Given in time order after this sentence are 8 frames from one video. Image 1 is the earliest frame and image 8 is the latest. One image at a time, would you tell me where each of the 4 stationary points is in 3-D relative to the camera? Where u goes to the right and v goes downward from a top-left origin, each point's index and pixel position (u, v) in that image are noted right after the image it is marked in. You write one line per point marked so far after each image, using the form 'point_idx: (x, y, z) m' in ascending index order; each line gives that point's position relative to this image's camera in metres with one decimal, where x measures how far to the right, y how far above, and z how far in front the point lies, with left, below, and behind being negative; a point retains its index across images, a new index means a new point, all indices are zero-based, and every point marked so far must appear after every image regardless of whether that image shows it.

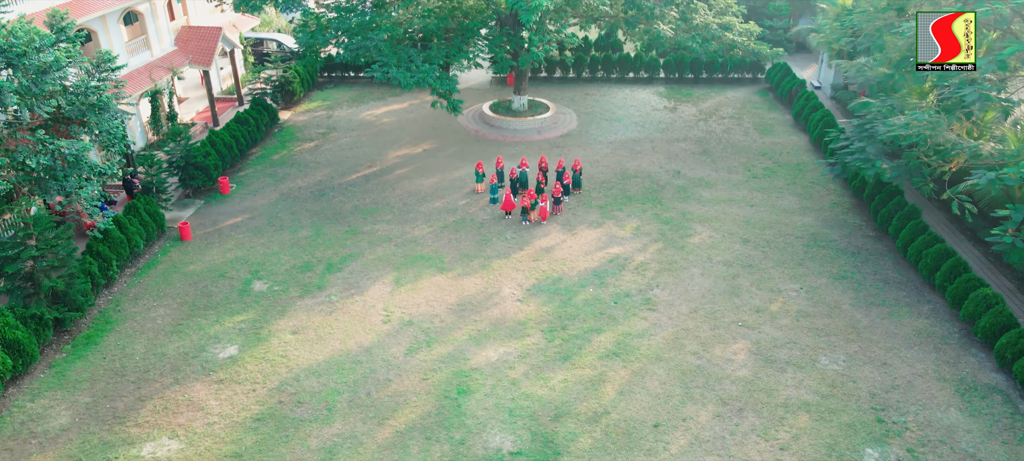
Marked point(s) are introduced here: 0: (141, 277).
0: (-11.9, -1.5, +19.0) m
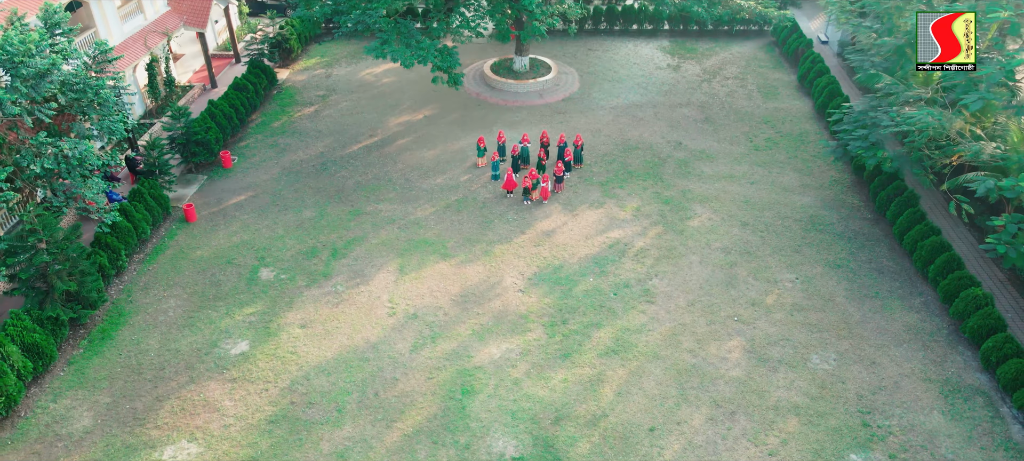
0: (-11.8, -1.1, +19.3) m
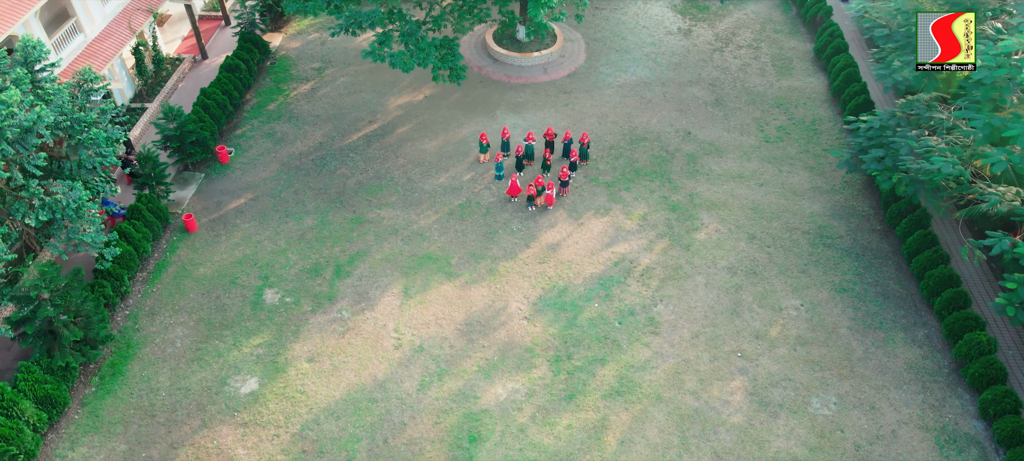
0: (-11.6, -1.8, +19.2) m
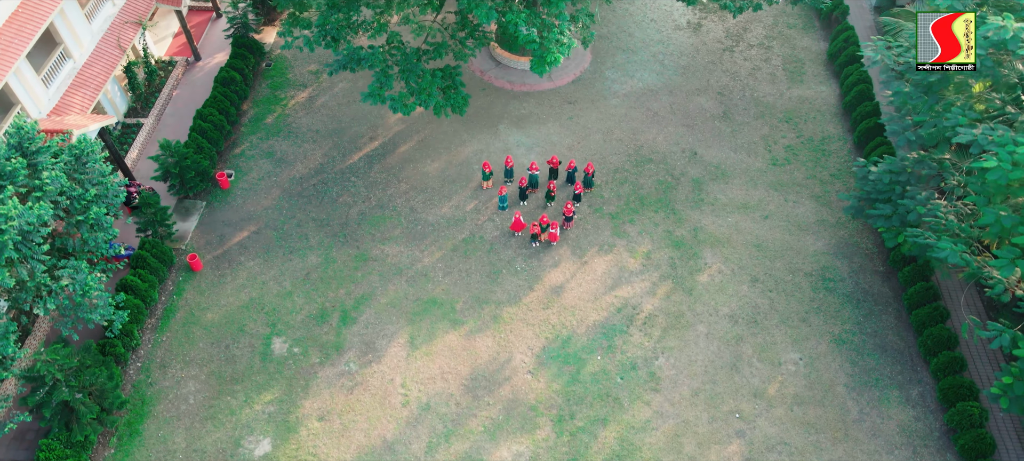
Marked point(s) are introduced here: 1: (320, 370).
0: (-11.5, -3.4, +19.5) m
1: (-6.0, -4.4, +18.6) m
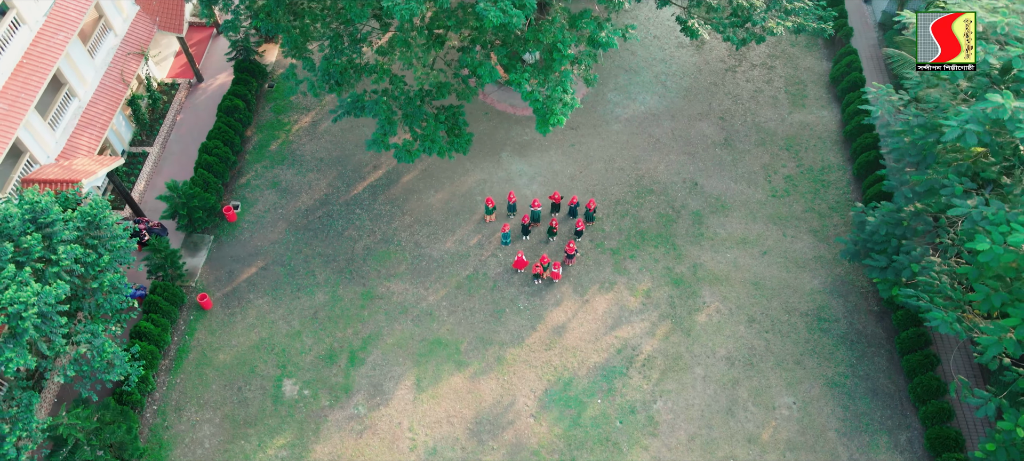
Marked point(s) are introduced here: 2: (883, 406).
0: (-11.4, -4.9, +20.1) m
1: (-5.9, -5.9, +19.3) m
2: (+12.1, -5.7, +19.2) m
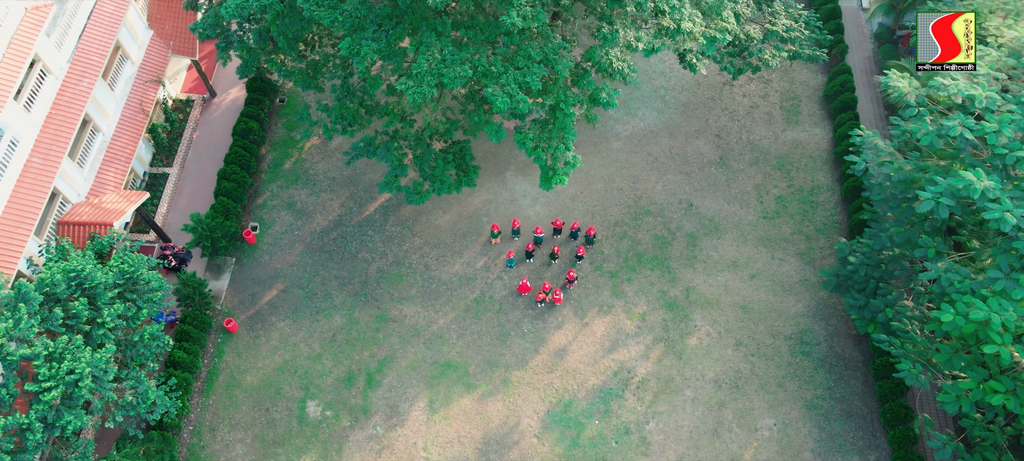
0: (-11.2, -6.1, +21.9) m
1: (-5.7, -7.2, +21.1) m
2: (+12.3, -7.0, +21.1) m
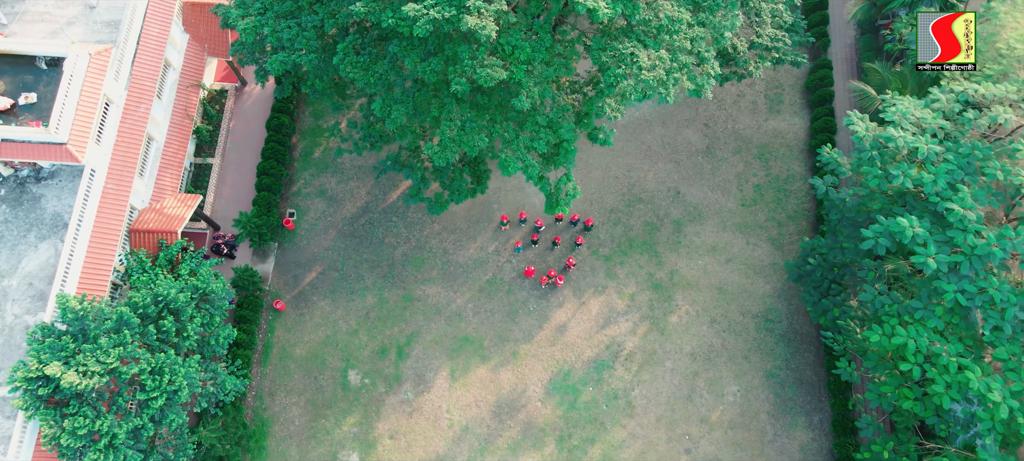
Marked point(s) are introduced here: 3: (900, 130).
0: (-10.9, -6.0, +26.1) m
1: (-5.4, -7.2, +25.5) m
2: (+12.6, -7.0, +25.4) m
3: (+12.4, +3.3, +18.9) m
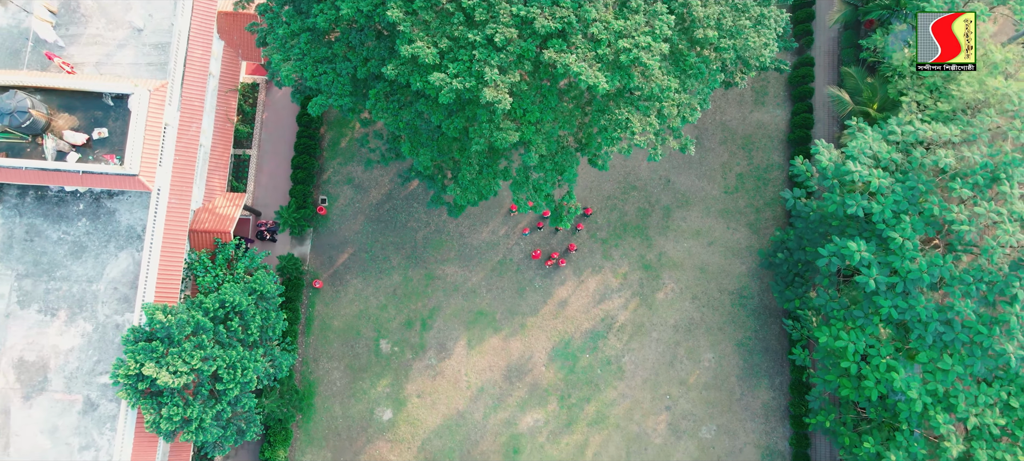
0: (-10.4, -5.5, +30.4) m
1: (-5.0, -6.7, +30.0) m
2: (+13.0, -6.5, +29.8) m
3: (+12.8, +2.6, +21.9) m
